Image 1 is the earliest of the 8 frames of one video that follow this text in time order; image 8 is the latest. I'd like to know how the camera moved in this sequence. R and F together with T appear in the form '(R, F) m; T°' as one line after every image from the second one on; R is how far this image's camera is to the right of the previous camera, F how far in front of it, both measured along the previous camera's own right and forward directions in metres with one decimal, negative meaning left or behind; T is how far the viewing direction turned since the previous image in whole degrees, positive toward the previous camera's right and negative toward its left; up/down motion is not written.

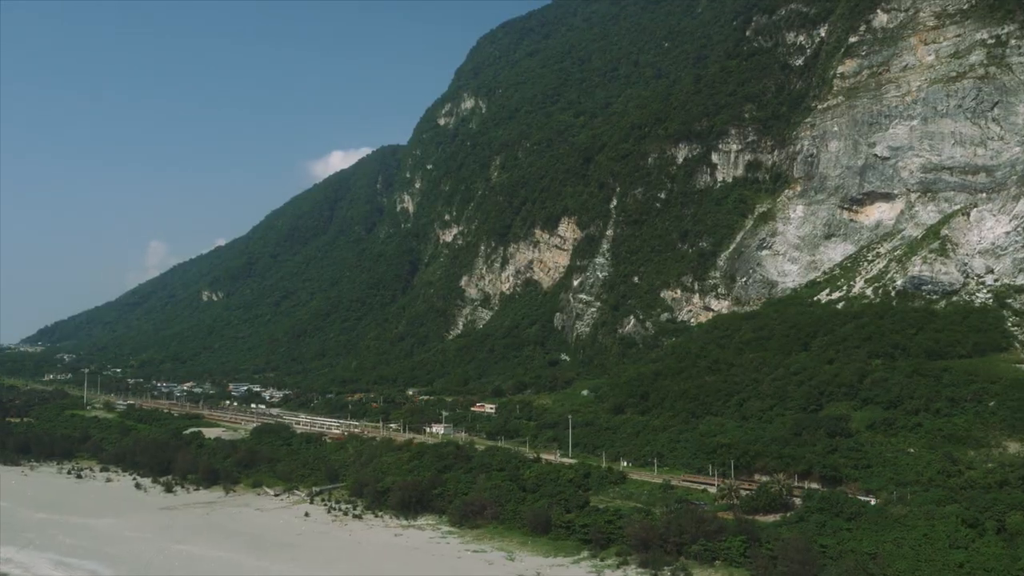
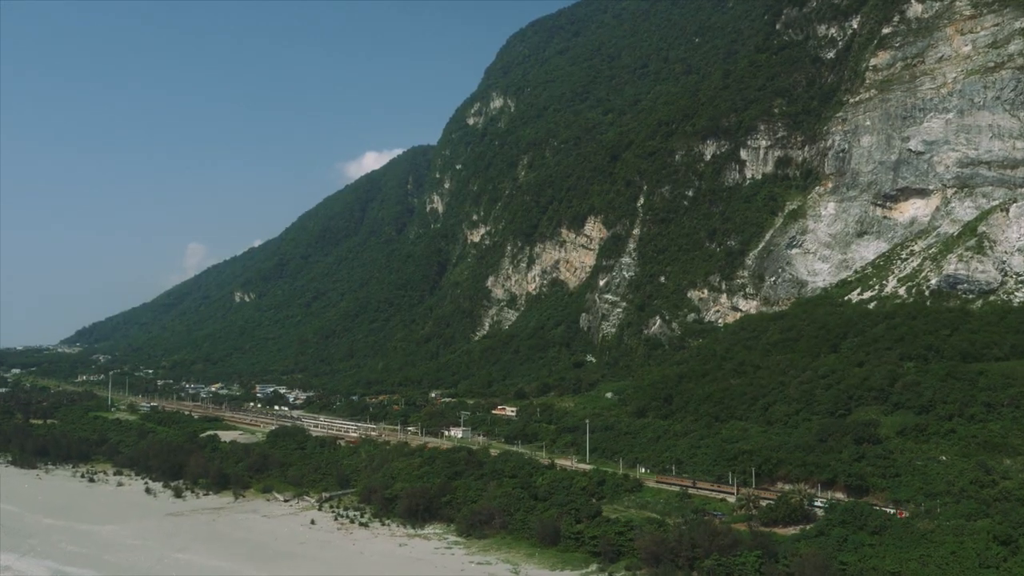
(+0.9, +1.0) m; -2°
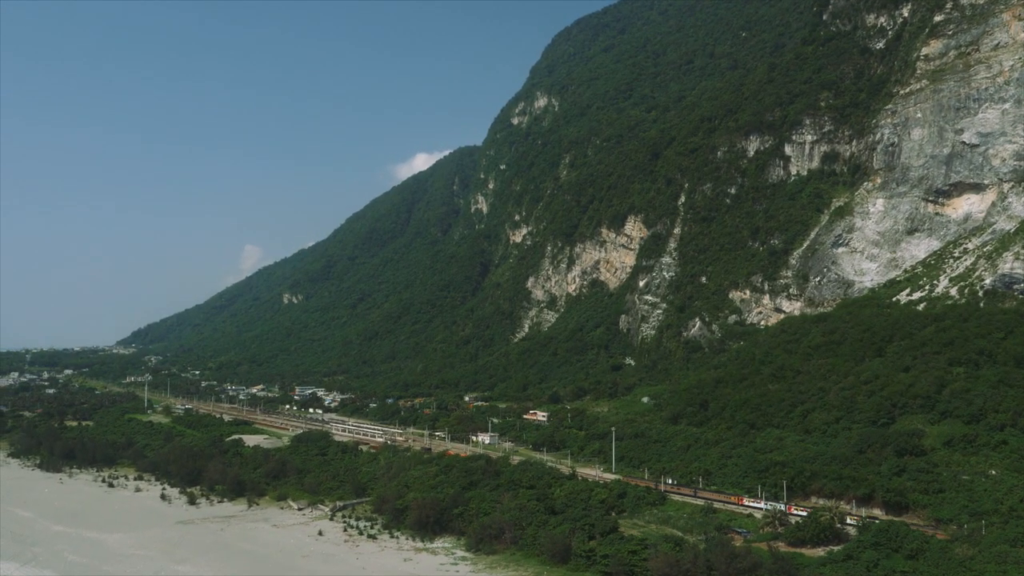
(+1.4, +1.4) m; -3°
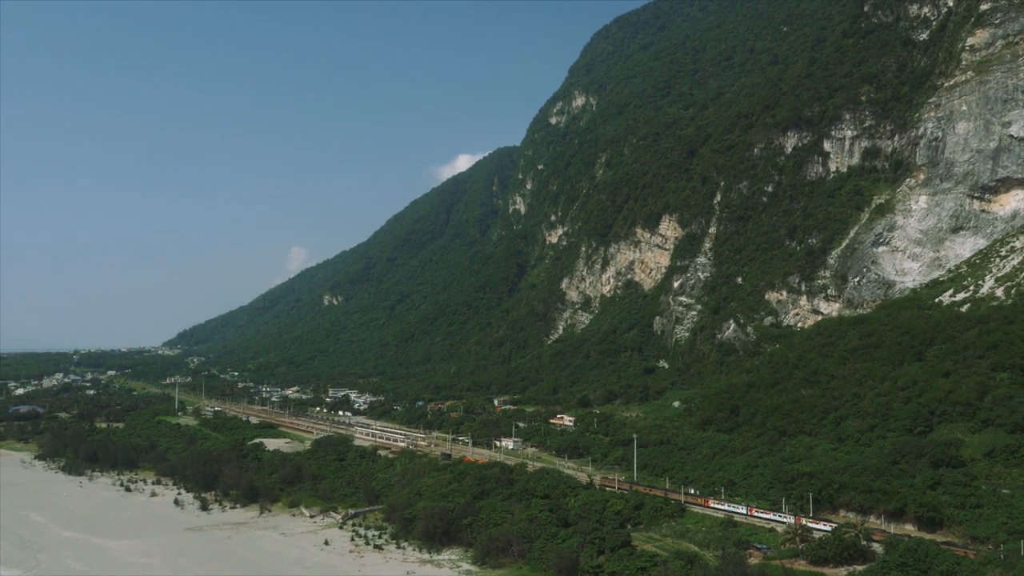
(+1.2, +1.1) m; -3°
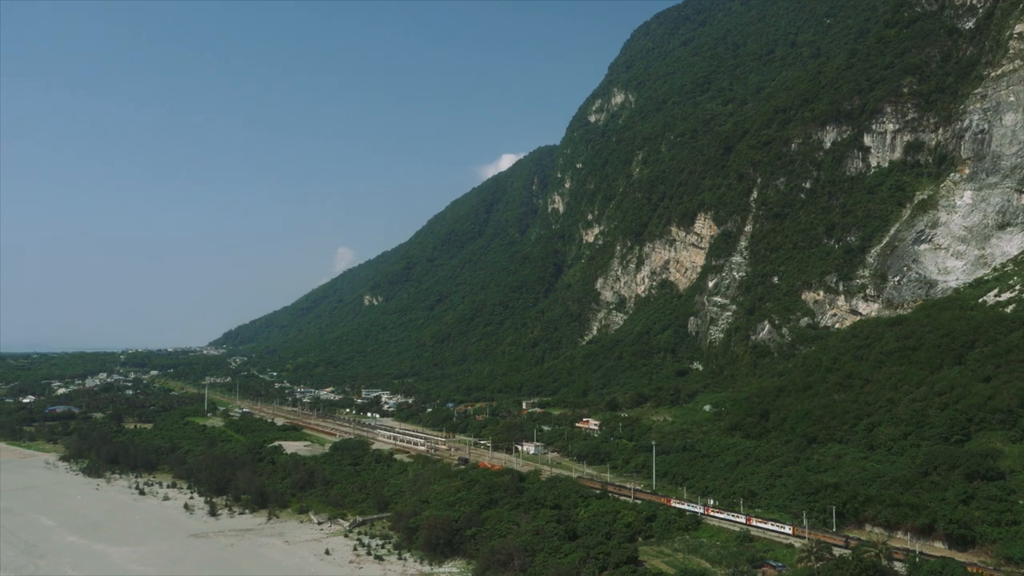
(+1.4, +1.1) m; -3°
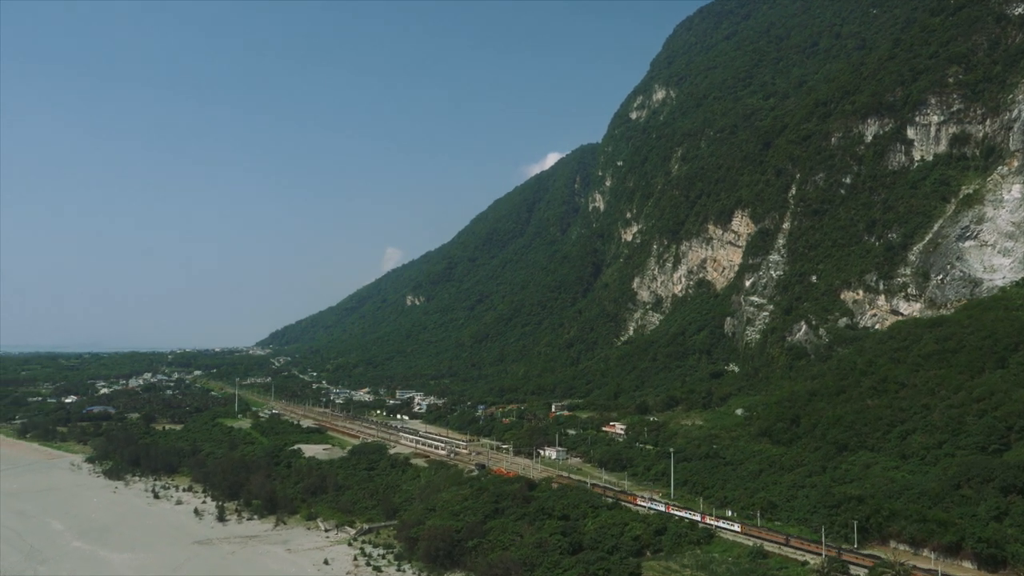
(+1.5, +1.0) m; -3°
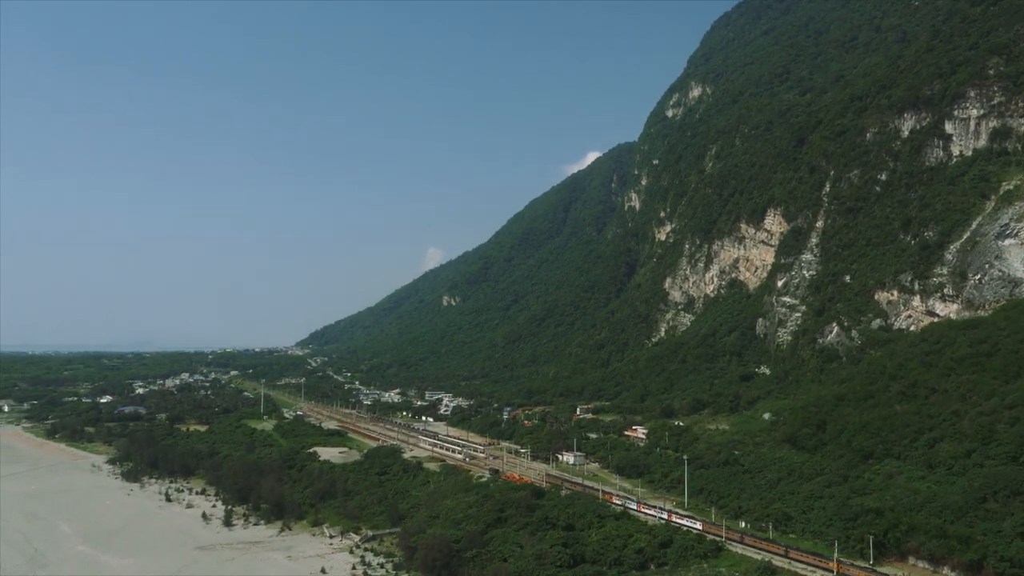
(+1.4, +0.8) m; -3°
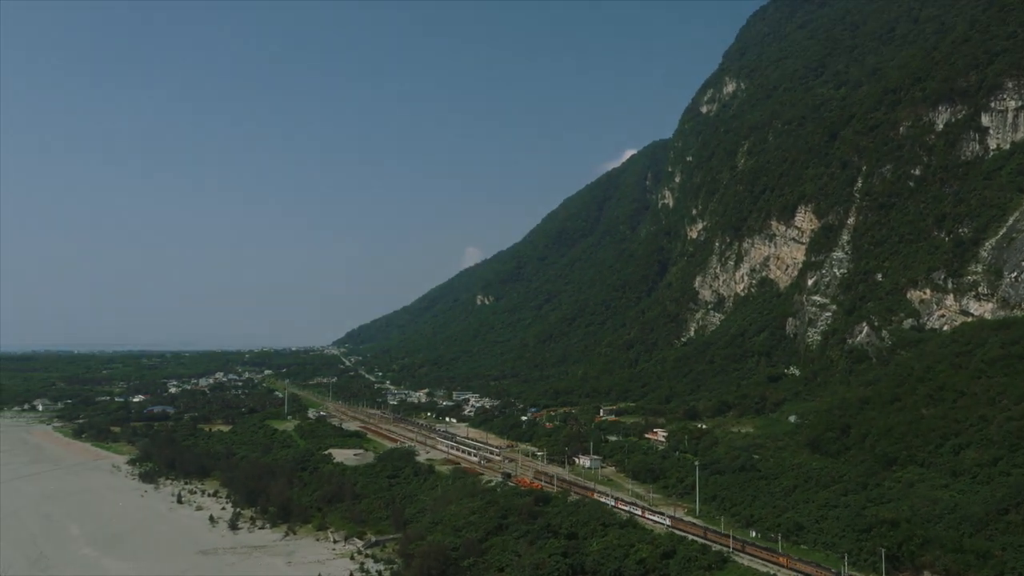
(+1.3, +0.7) m; -3°
